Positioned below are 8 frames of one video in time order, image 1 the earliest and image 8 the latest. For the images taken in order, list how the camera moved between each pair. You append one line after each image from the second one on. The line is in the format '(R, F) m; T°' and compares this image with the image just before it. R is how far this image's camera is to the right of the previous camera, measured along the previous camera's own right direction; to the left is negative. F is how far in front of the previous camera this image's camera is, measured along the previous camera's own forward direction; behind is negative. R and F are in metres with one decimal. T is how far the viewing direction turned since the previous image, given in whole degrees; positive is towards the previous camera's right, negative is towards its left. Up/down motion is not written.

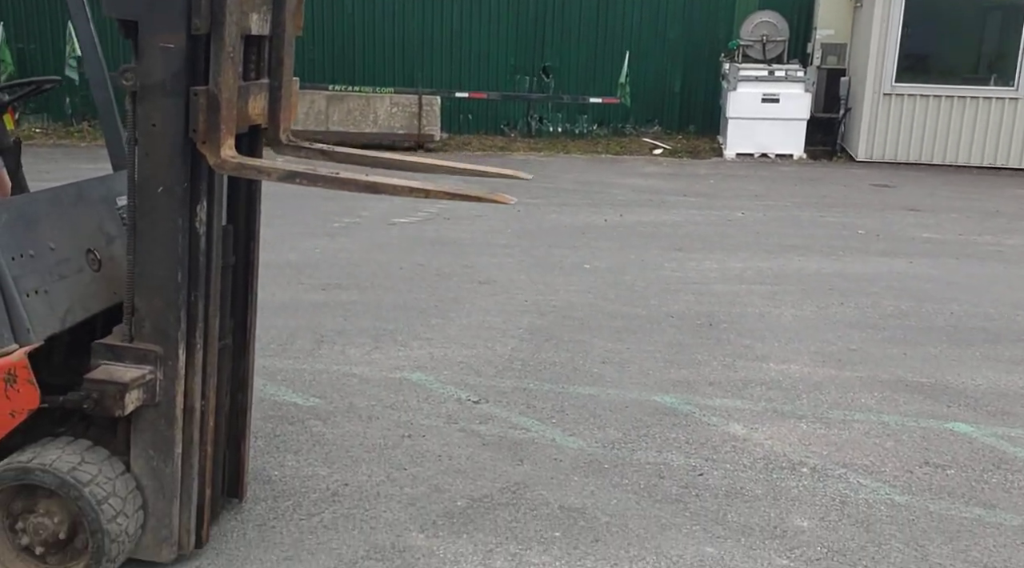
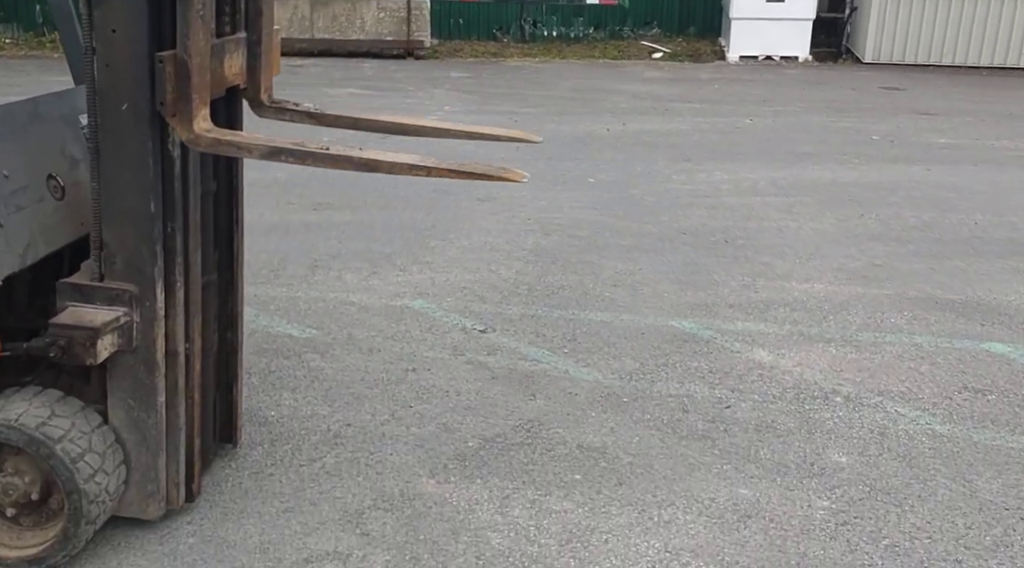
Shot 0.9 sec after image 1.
(-0.1, +0.4) m; 0°
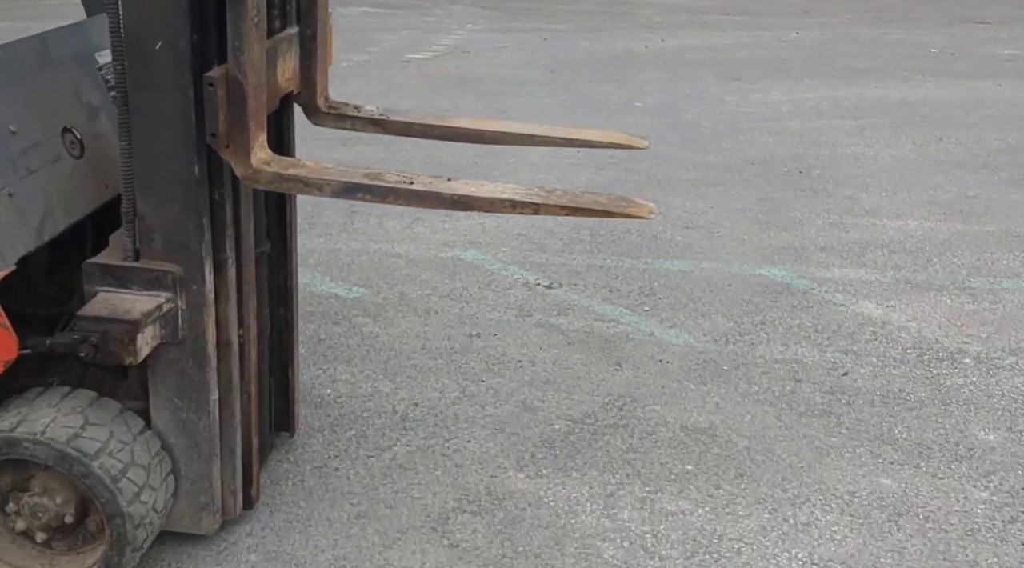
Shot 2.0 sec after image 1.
(-0.3, +0.6) m; 0°
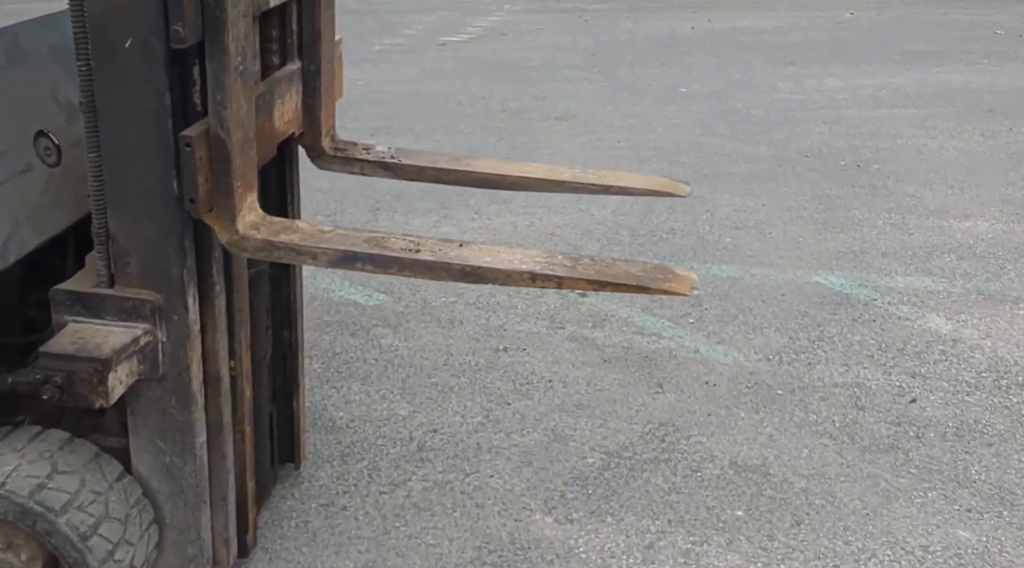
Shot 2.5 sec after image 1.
(0.0, +0.4) m; -2°
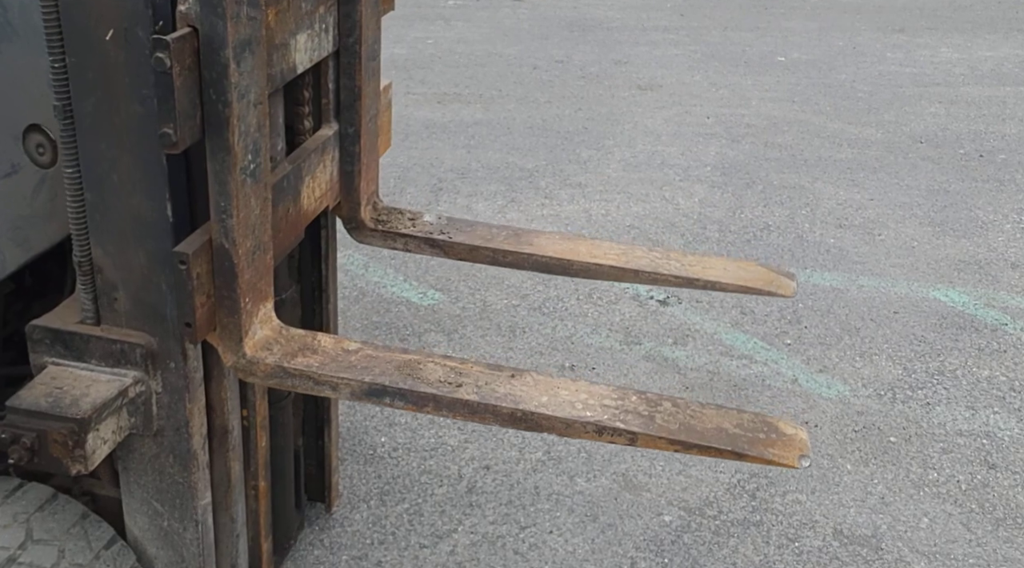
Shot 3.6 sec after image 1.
(0.0, +0.5) m; -3°
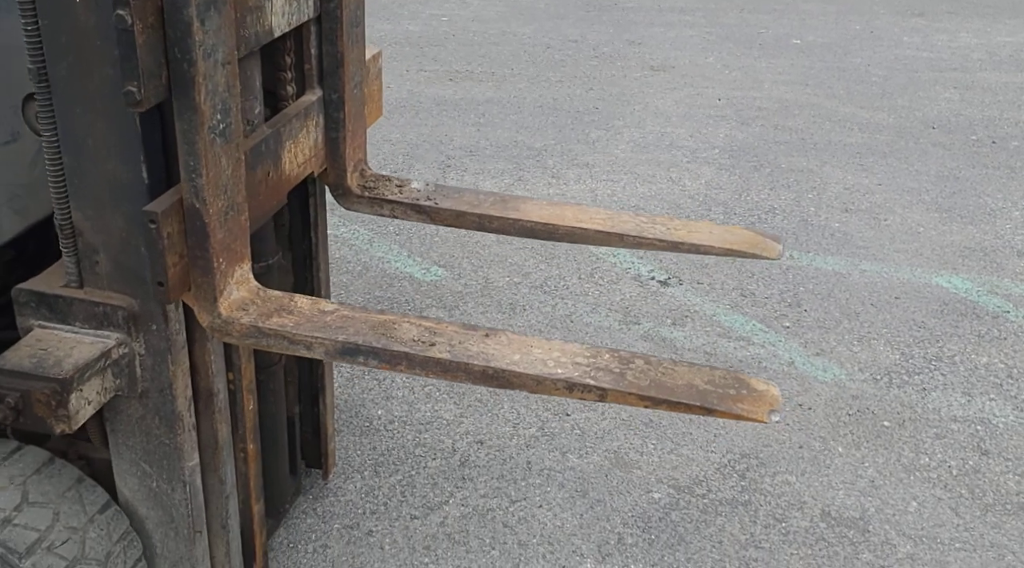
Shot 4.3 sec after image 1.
(+0.1, 0.0) m; -1°
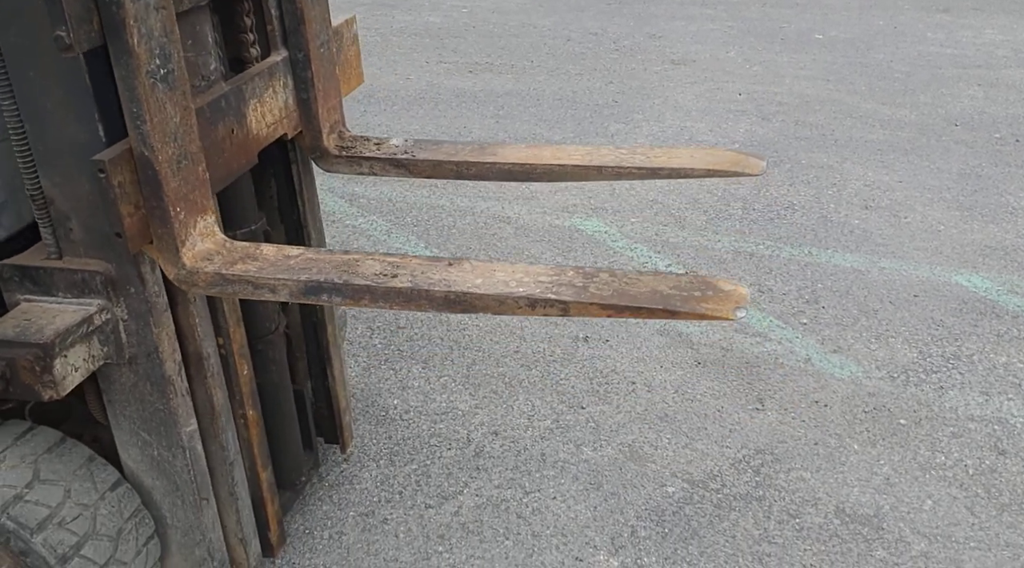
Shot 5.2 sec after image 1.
(0.0, 0.0) m; -1°
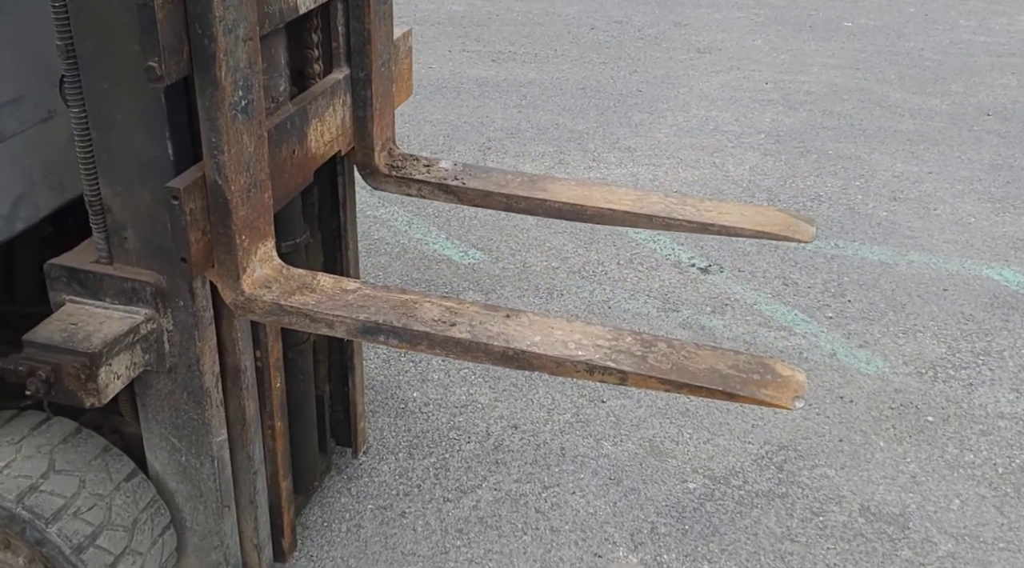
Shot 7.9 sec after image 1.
(0.0, 0.0) m; -1°
